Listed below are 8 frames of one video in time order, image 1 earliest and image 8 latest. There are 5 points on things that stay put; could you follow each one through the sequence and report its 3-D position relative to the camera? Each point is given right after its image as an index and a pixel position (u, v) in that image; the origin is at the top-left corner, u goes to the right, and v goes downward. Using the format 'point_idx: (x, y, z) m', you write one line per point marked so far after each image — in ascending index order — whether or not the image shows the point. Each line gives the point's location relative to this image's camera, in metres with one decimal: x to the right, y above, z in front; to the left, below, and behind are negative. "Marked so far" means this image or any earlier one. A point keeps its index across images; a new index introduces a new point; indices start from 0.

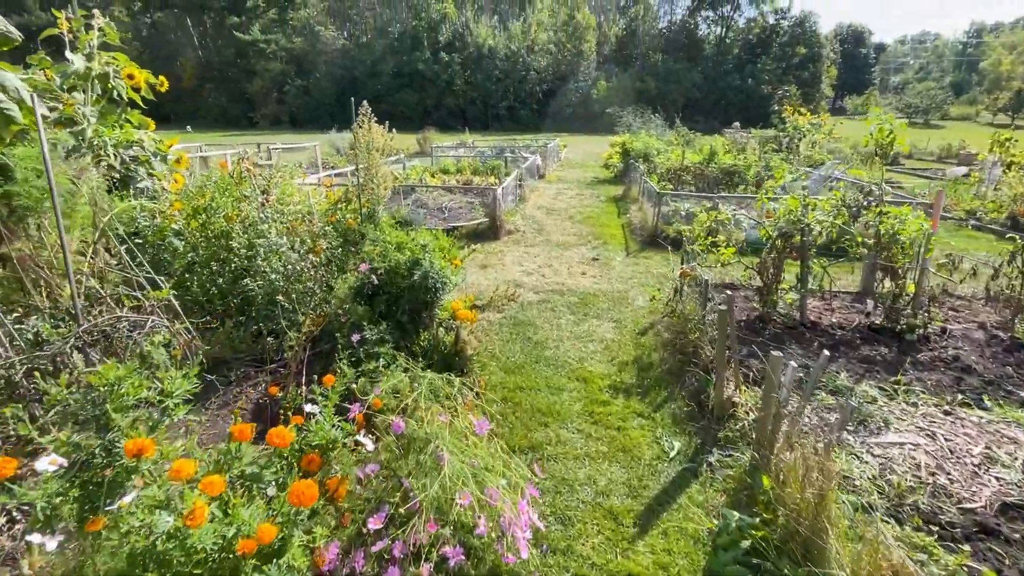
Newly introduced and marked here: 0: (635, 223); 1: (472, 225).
0: (+2.5, +1.3, +9.7) m
1: (-0.7, +1.2, +8.9) m
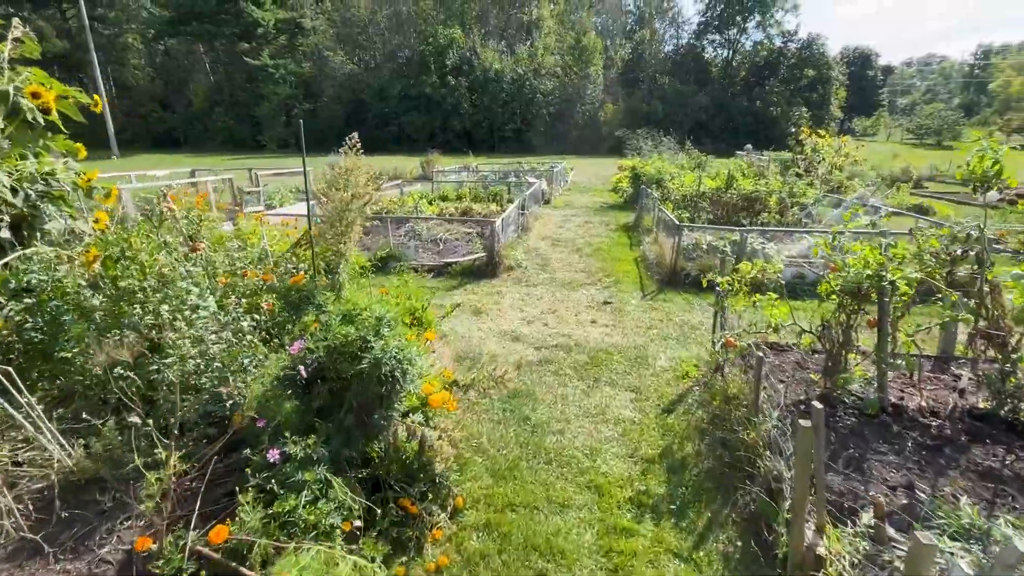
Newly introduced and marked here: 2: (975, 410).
0: (+2.5, +0.6, +8.7) m
1: (-0.7, +0.4, +7.9) m
2: (+3.3, -0.9, +3.5) m
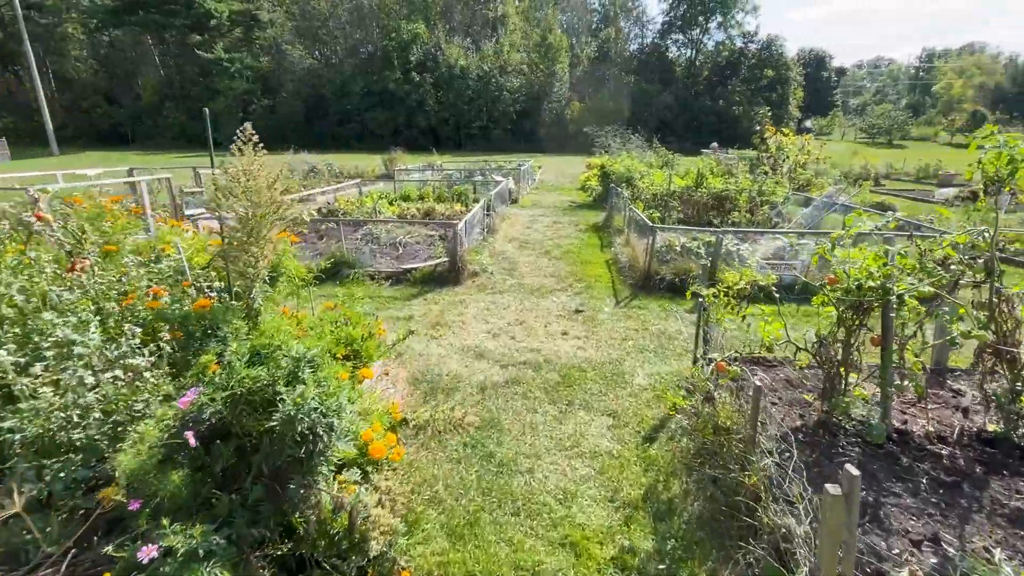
0: (+1.9, +0.5, +8.3) m
1: (-1.3, +0.3, +7.3) m
2: (+3.1, -1.0, +3.2) m
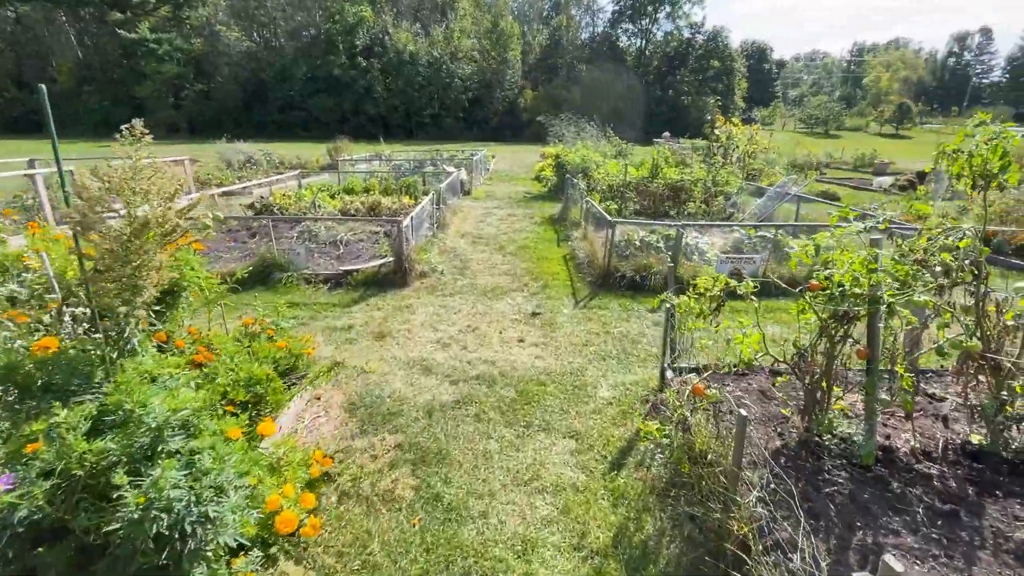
0: (+1.1, +0.6, +7.9) m
1: (-2.0, +0.3, +6.7) m
2: (+2.8, -1.0, +3.0) m
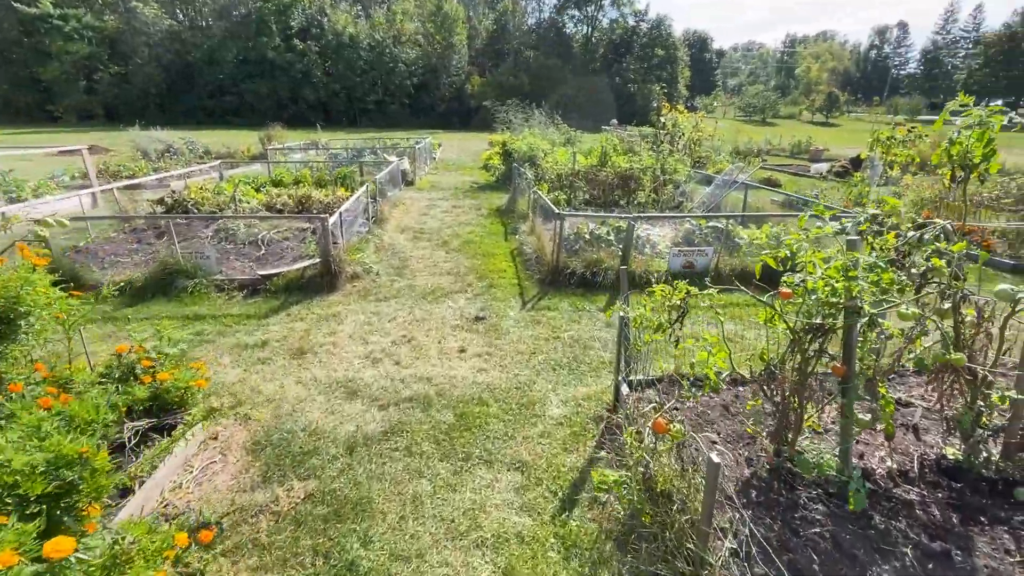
0: (+0.2, +0.6, +7.5) m
1: (-2.7, +0.2, +6.0) m
2: (+2.4, -1.0, +2.7) m
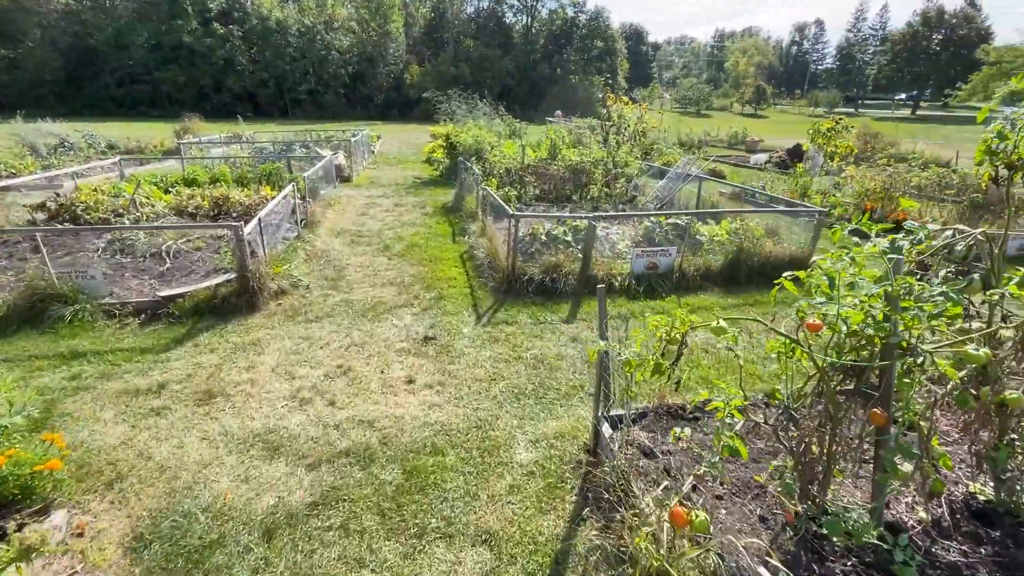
0: (-0.5, +0.5, +6.8) m
1: (-3.2, 0.0, +5.0) m
2: (+2.3, -1.1, +2.4) m
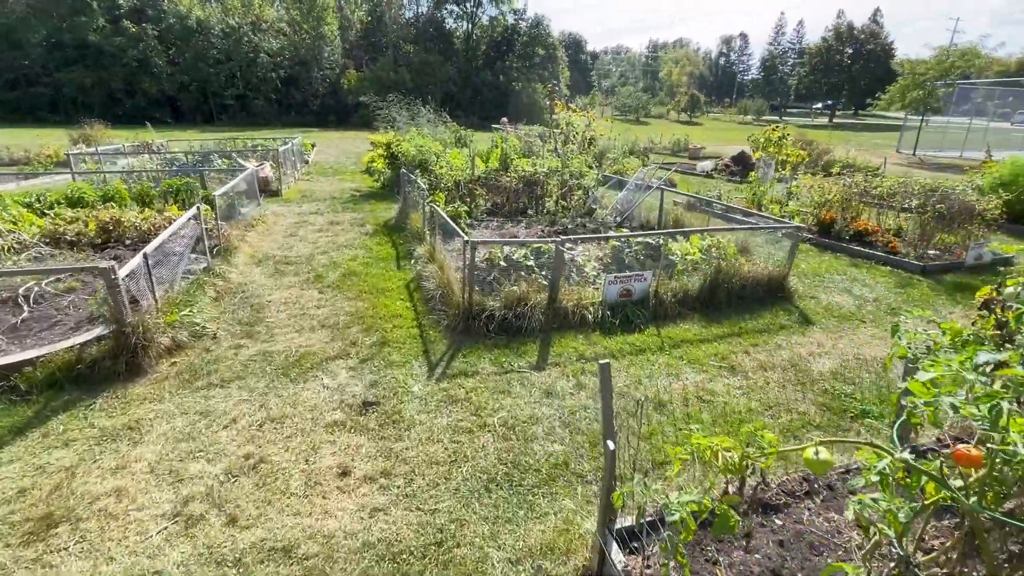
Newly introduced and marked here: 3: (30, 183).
0: (-1.0, +0.1, +5.9) m
1: (-3.6, -0.5, +3.8) m
2: (+2.2, -1.3, +1.8) m
3: (-10.4, +2.2, +10.2) m
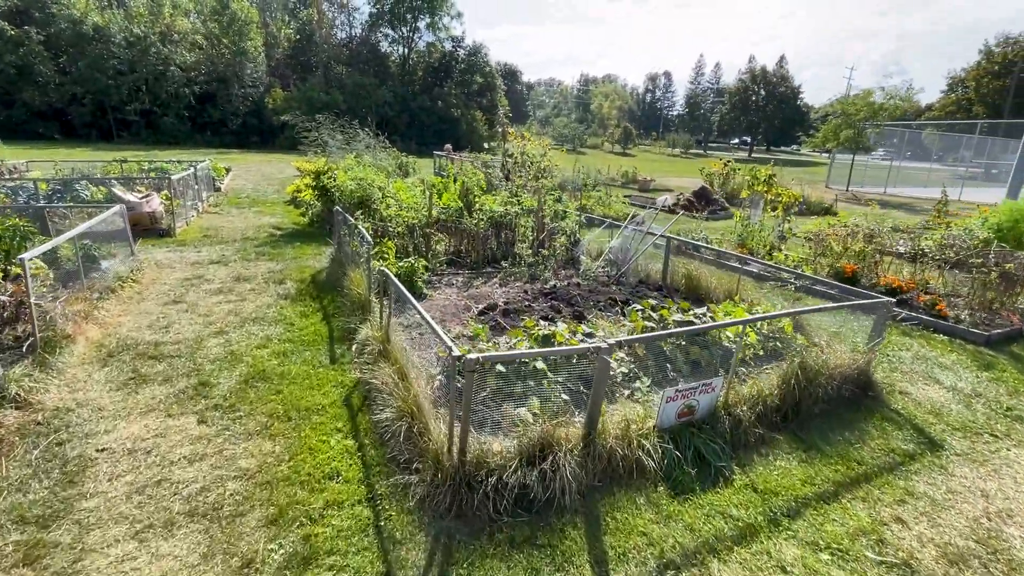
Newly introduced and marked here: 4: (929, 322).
0: (-1.1, -0.8, +3.8) m
1: (-3.3, -1.3, +1.4) m
2: (+2.7, -2.0, +0.1) m
3: (-10.9, +1.0, +7.0) m
4: (+5.4, -0.4, +6.2) m
